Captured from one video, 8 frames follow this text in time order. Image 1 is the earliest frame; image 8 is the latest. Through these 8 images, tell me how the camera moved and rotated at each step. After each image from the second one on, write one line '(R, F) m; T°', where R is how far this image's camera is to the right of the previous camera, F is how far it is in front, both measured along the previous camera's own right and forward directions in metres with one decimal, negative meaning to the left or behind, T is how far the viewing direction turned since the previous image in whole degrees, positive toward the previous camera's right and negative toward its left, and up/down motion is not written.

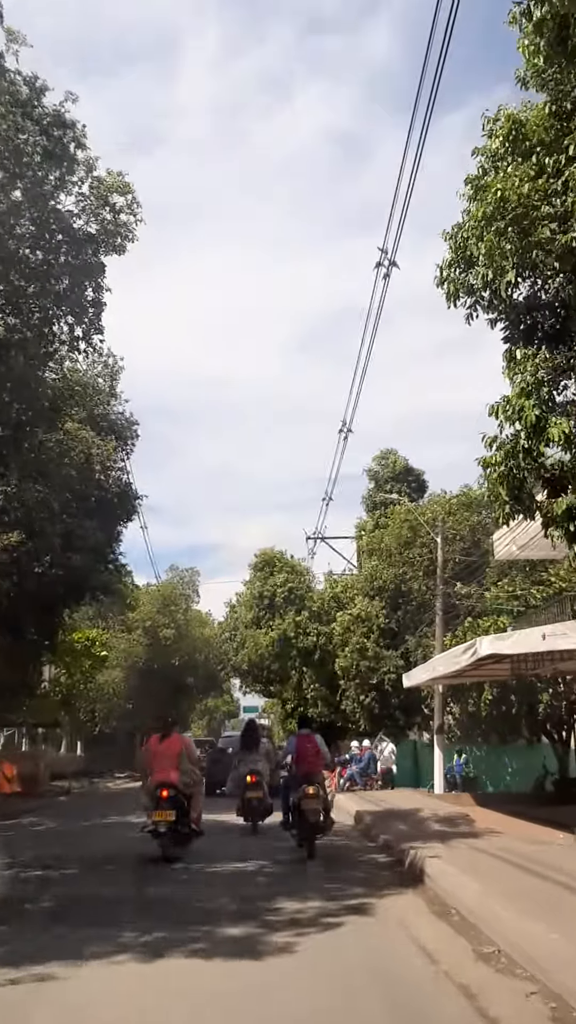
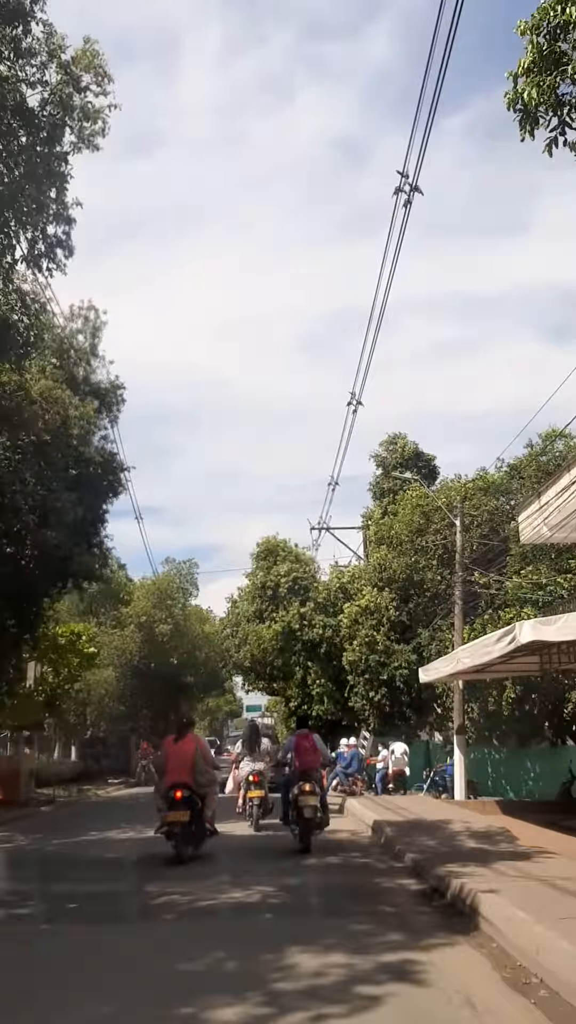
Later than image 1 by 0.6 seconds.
(-0.1, +2.2) m; 0°
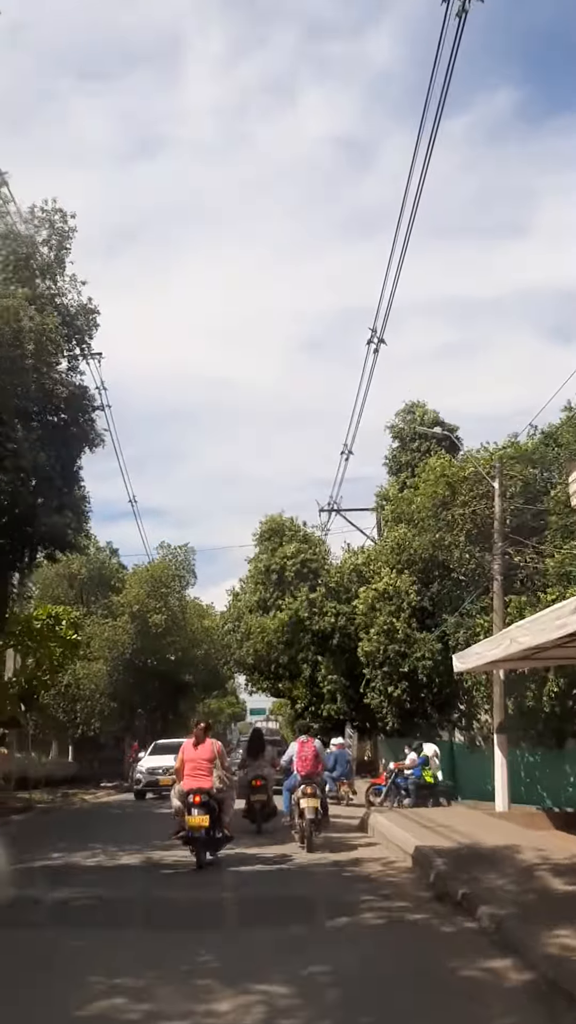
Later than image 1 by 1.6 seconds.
(-0.1, +3.3) m; 0°
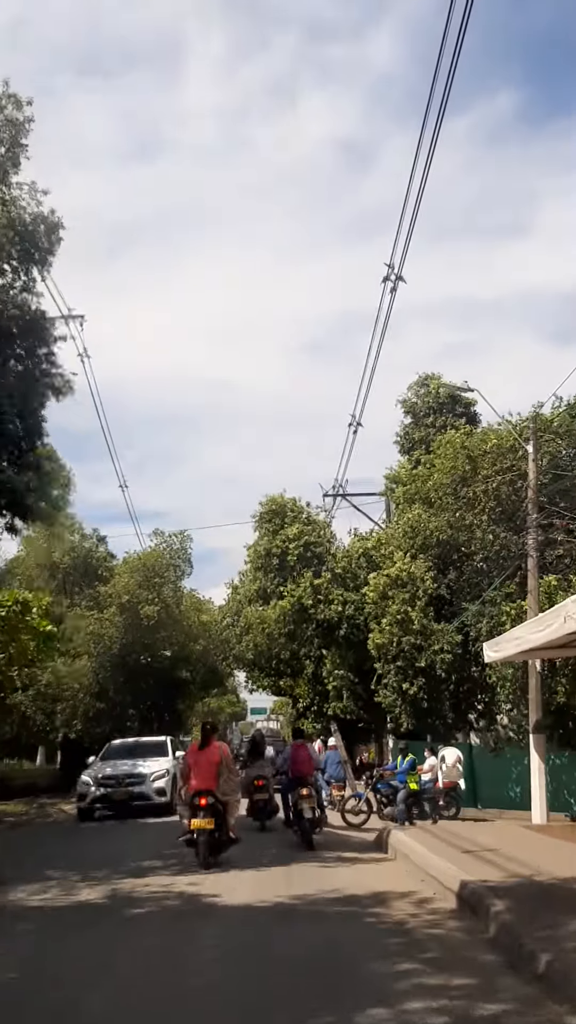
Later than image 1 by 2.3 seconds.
(0.0, +2.5) m; 0°
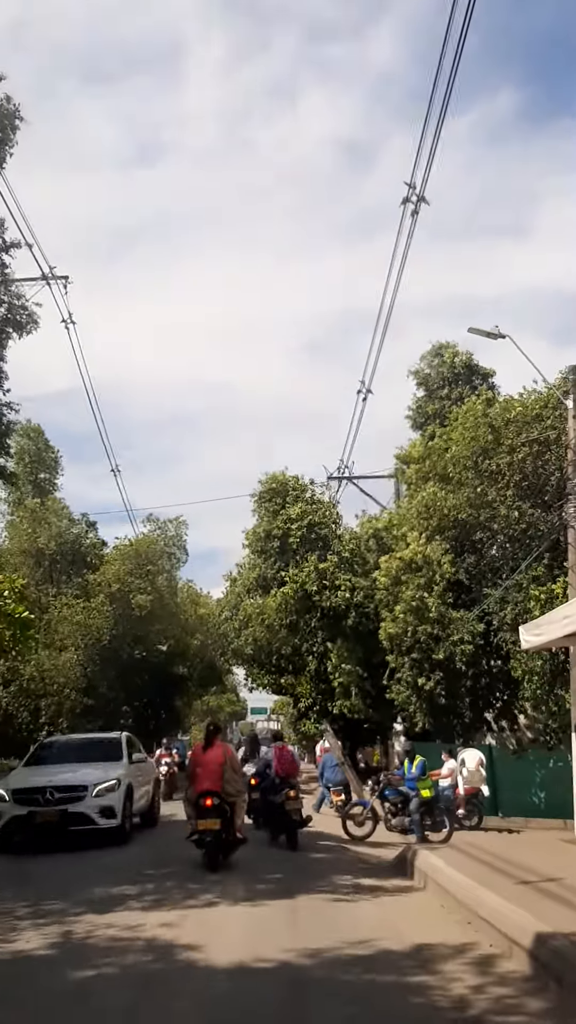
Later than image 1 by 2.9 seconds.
(0.0, +2.2) m; 0°
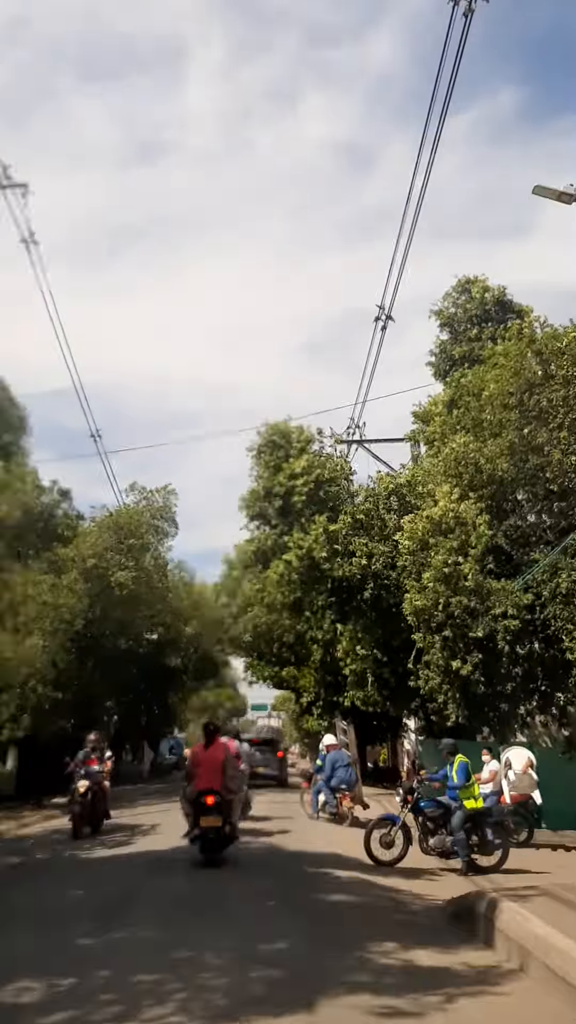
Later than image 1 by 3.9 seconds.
(-0.1, +3.7) m; 0°
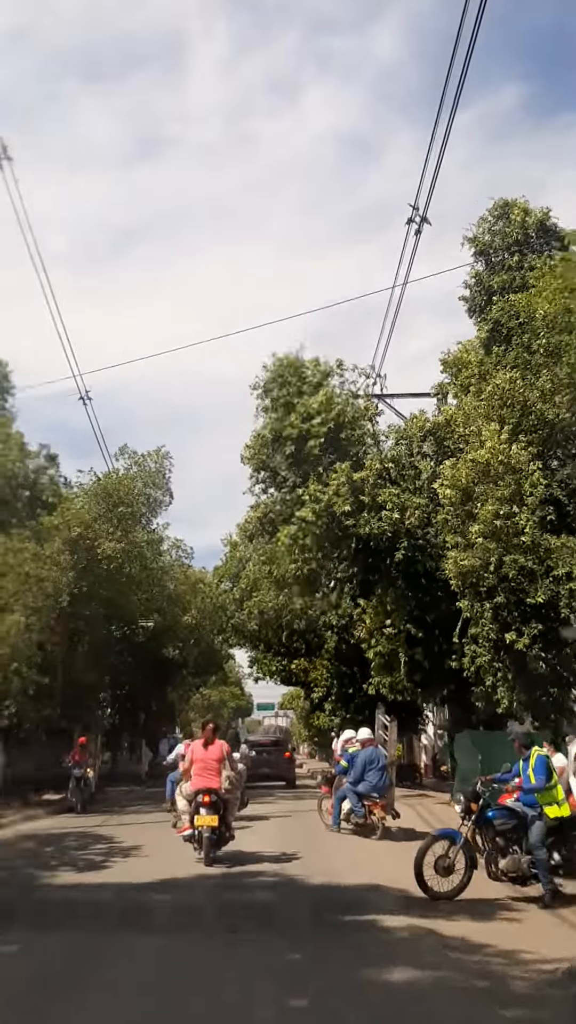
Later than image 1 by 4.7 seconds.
(-0.1, +3.1) m; 0°
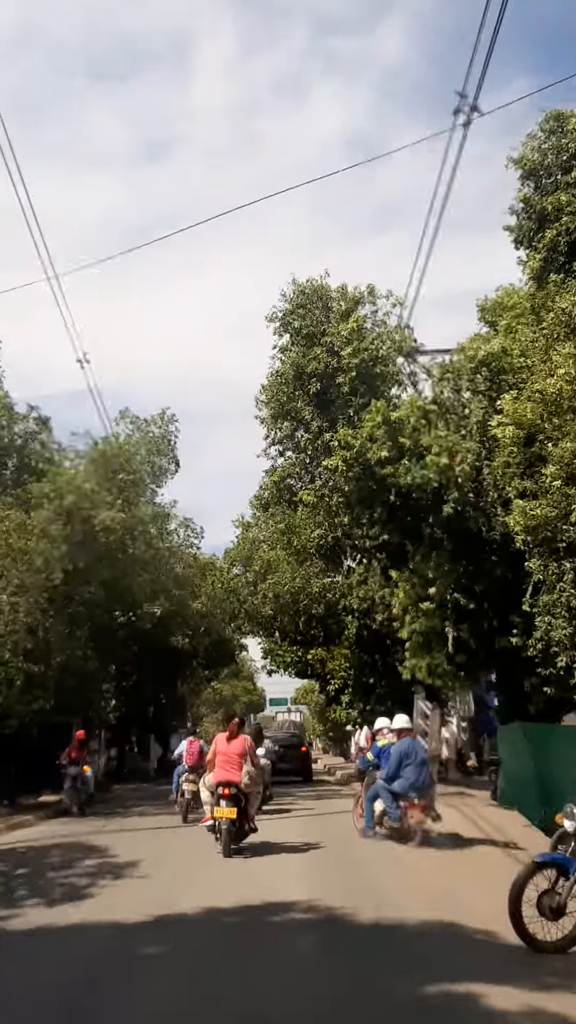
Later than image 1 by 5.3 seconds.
(-0.2, +2.6) m; 0°
